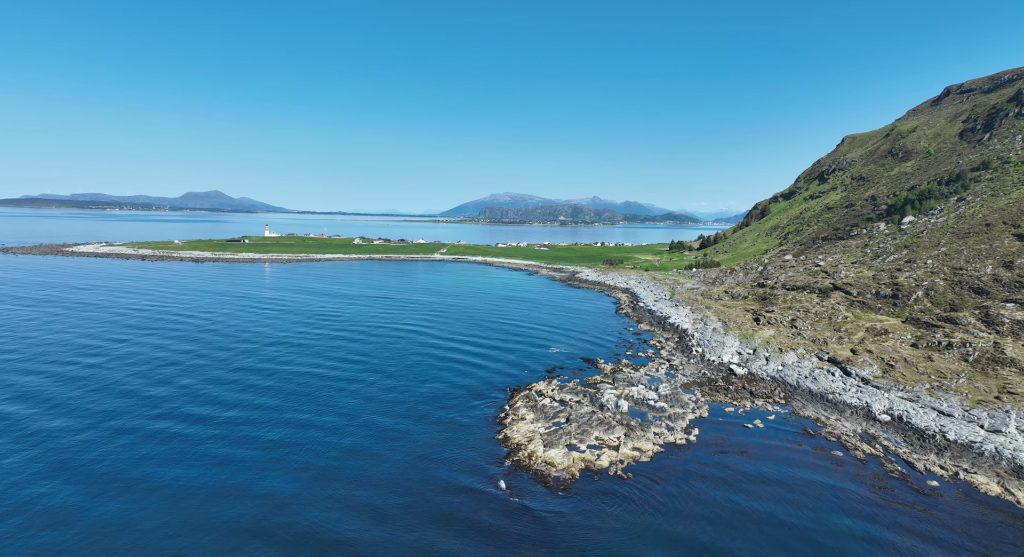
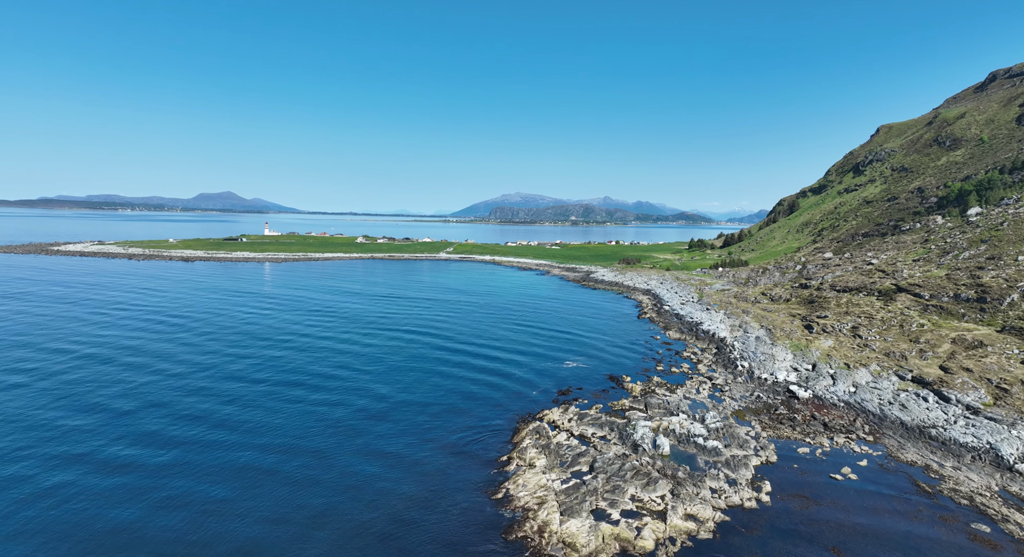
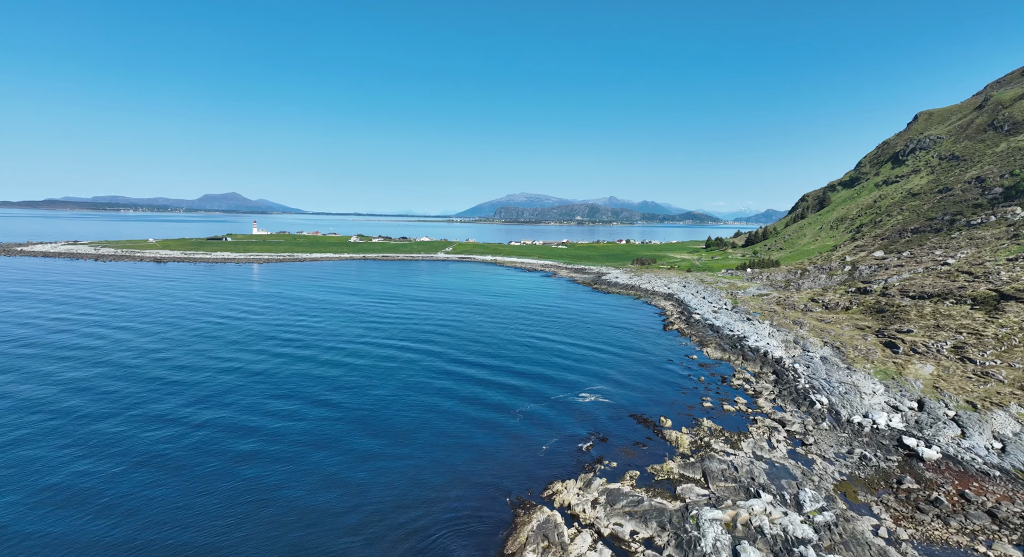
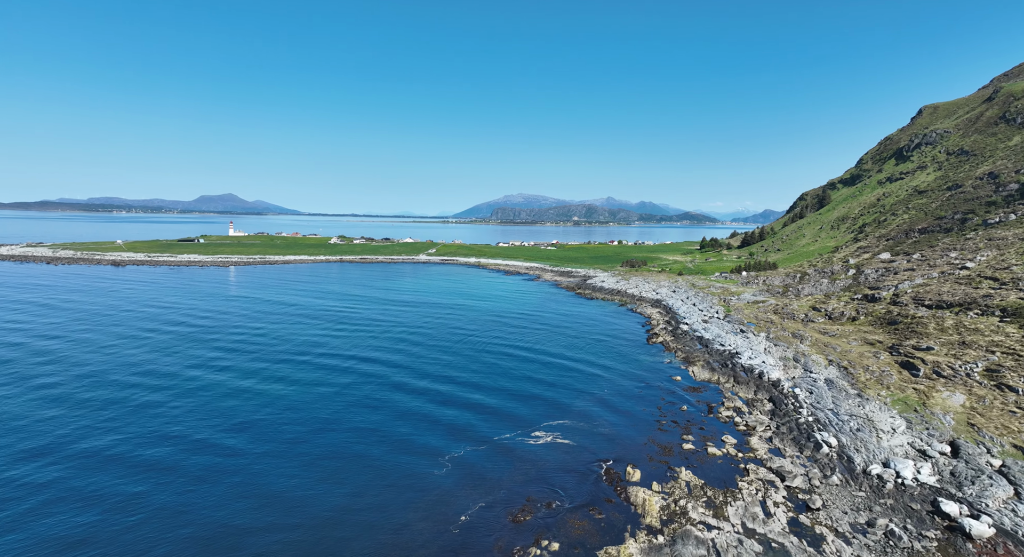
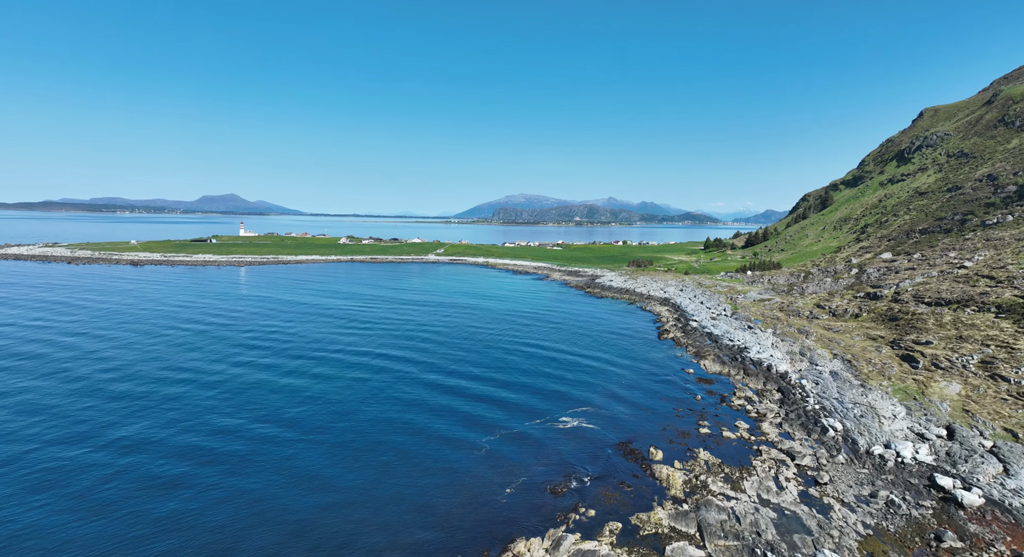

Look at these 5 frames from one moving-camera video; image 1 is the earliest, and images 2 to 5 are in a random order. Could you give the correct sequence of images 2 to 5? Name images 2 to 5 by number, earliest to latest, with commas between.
2, 3, 5, 4
